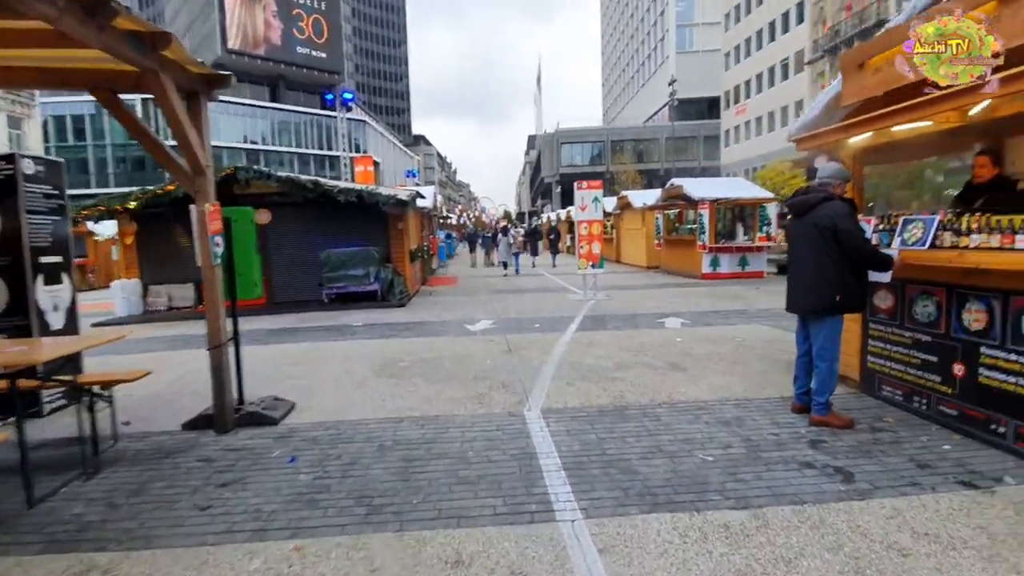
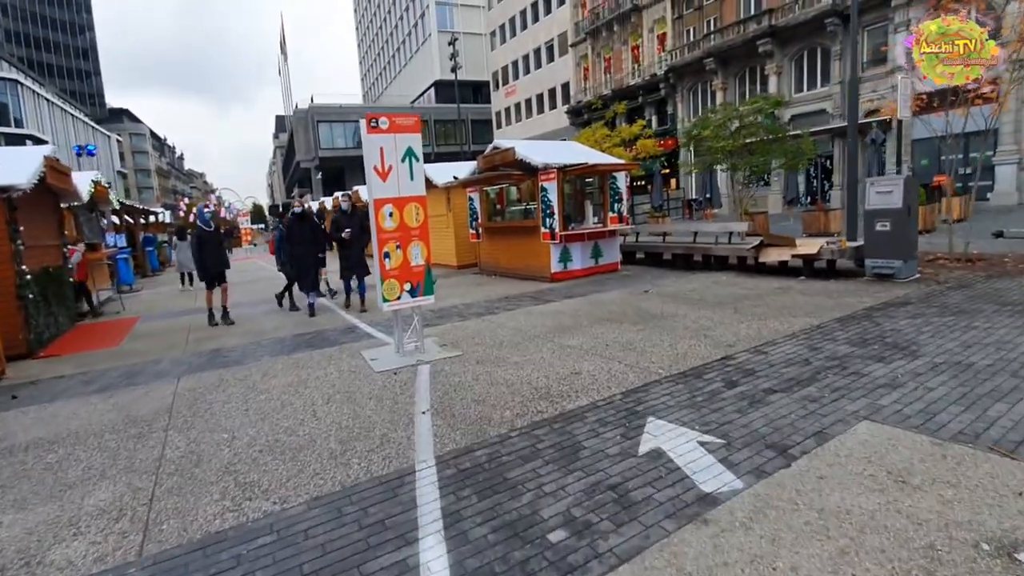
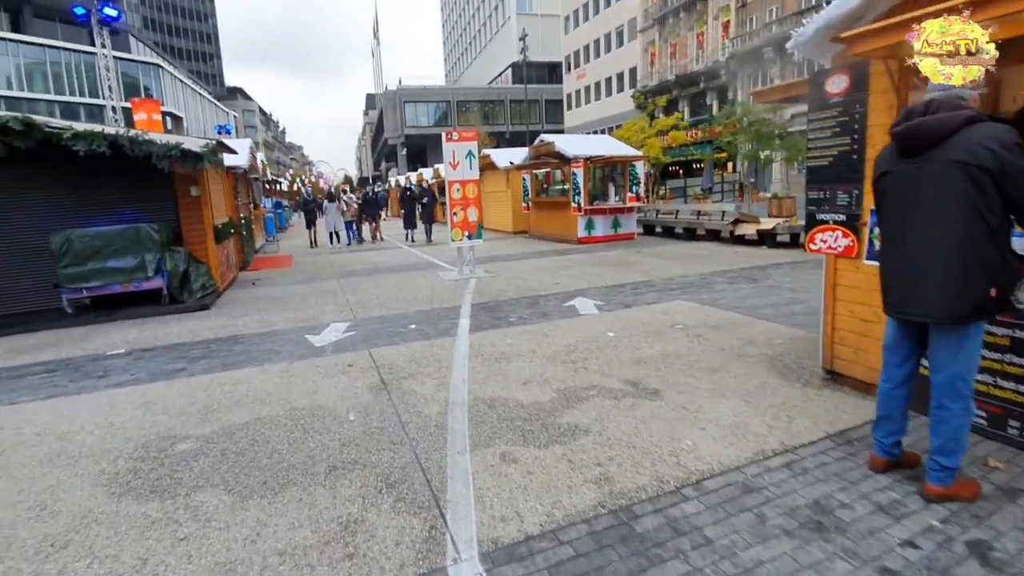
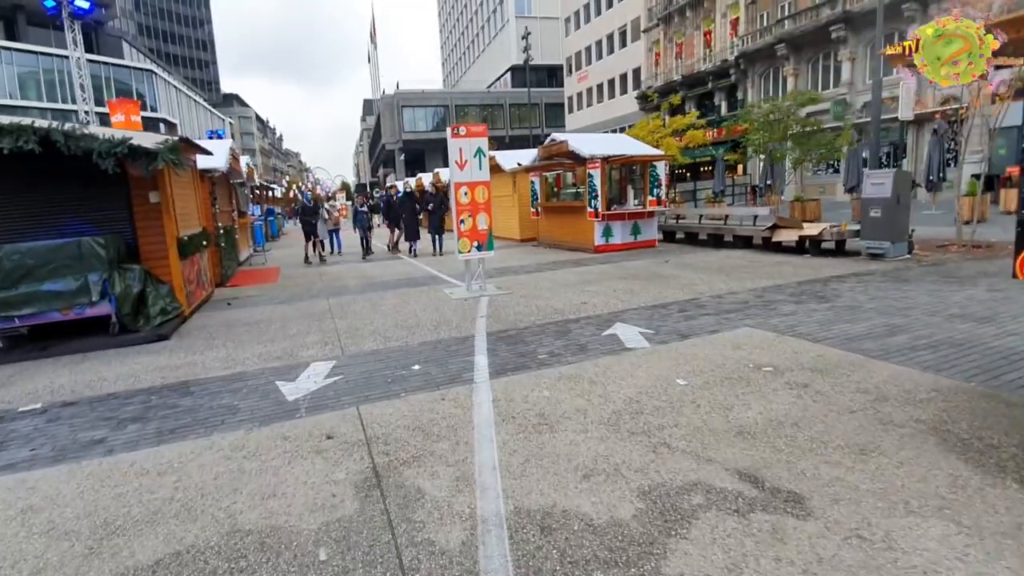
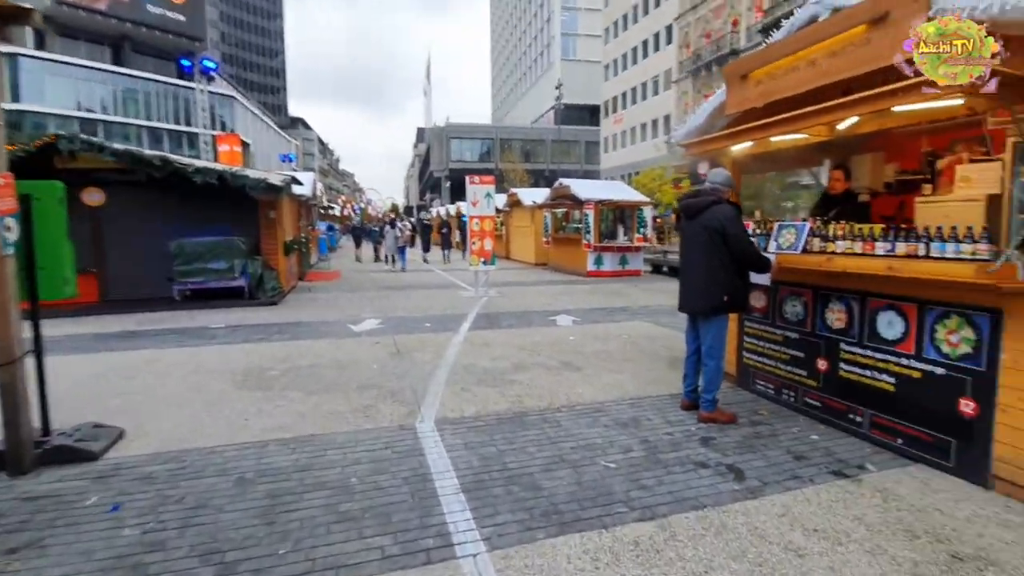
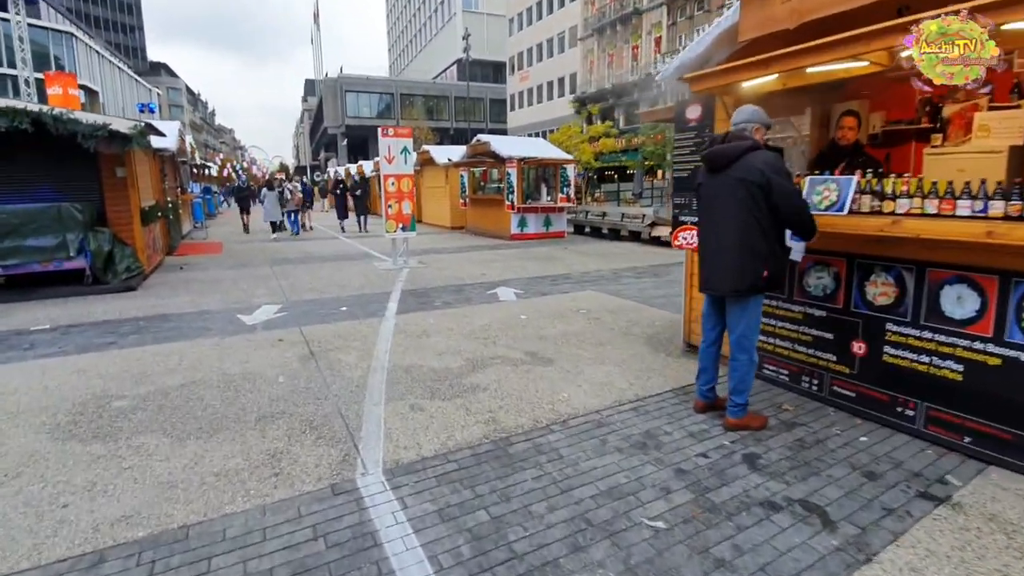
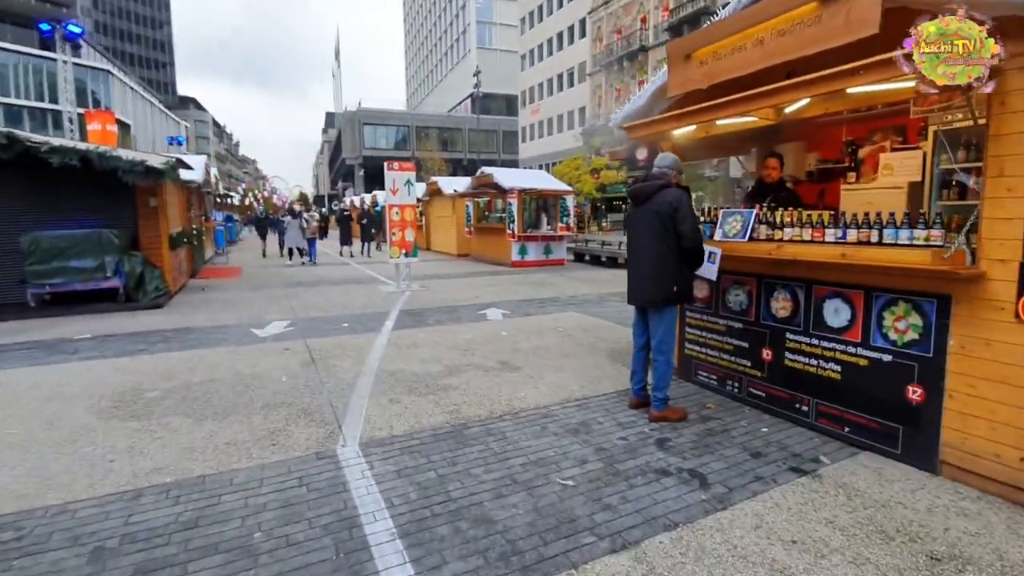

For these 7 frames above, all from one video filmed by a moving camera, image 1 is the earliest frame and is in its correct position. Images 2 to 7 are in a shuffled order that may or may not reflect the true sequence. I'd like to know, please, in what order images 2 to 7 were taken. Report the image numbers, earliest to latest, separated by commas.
5, 7, 6, 3, 4, 2
